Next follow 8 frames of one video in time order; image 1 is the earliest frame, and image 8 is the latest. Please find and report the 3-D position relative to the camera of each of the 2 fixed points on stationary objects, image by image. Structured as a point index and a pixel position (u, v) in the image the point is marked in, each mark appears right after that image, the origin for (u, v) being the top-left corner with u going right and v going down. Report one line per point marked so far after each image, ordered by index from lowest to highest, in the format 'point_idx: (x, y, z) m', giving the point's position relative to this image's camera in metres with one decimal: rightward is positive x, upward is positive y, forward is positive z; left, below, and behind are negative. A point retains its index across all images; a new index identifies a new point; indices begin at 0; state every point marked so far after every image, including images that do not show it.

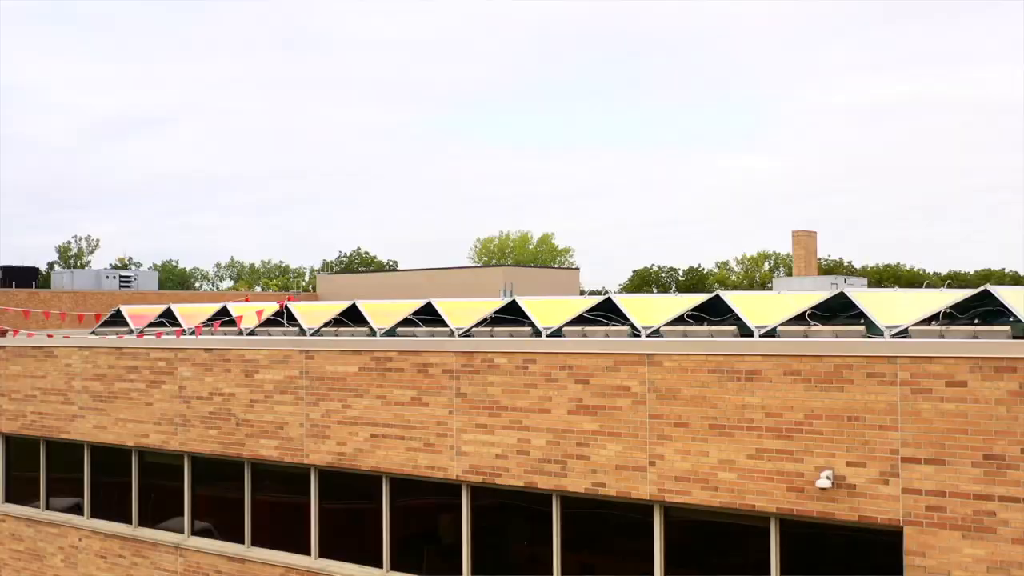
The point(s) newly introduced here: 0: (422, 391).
0: (-1.0, -1.1, +12.9) m
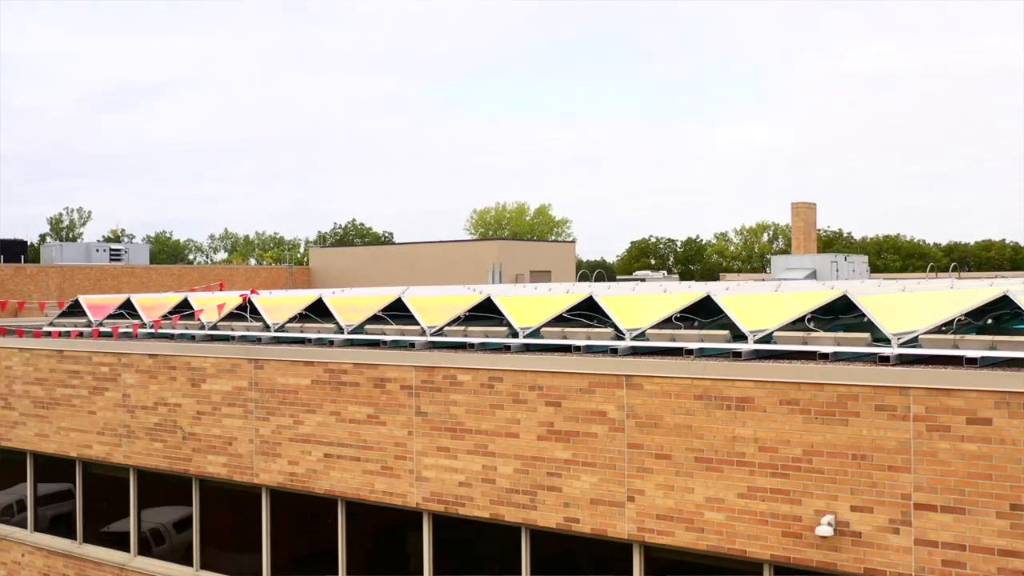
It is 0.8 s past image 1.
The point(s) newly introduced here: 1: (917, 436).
0: (-1.3, -1.2, +11.7) m
1: (+2.9, -1.1, +8.3) m
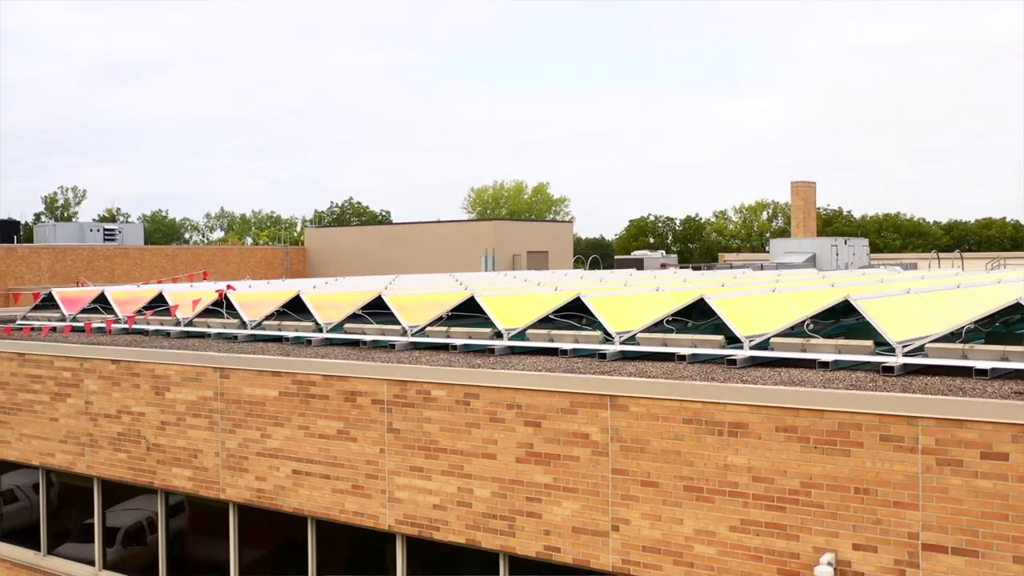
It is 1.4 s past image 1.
0: (-1.5, -1.3, +10.9) m
1: (+2.7, -1.2, +7.6) m
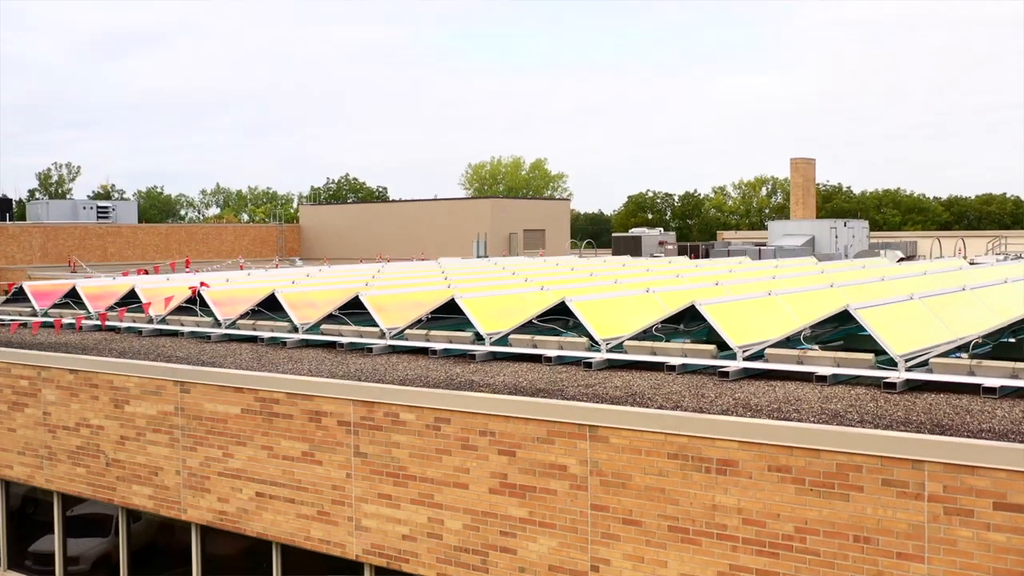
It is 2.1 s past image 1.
0: (-1.7, -1.4, +10.2) m
1: (+2.5, -1.4, +6.9) m
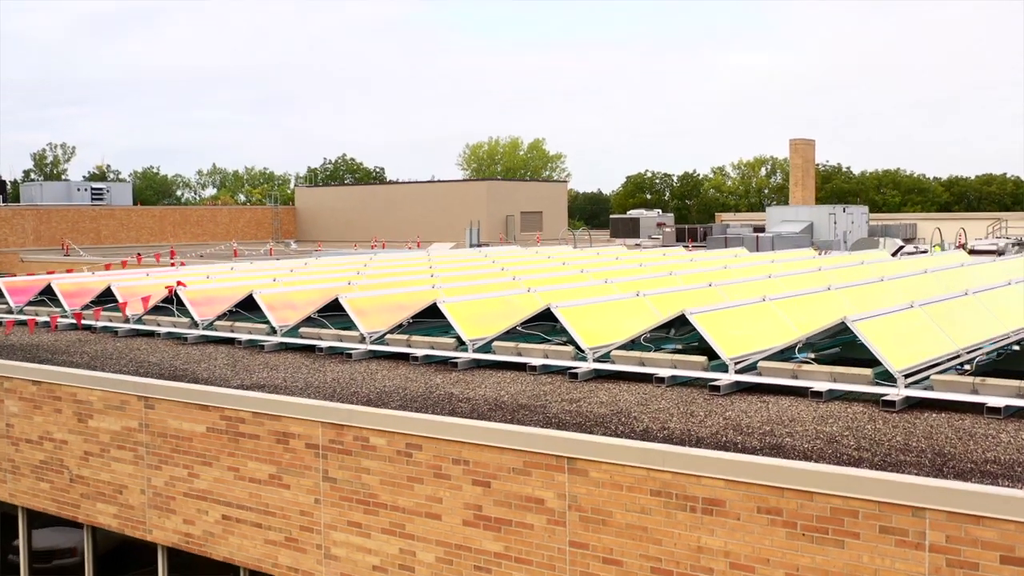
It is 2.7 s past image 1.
0: (-1.9, -1.5, +9.7) m
1: (+2.3, -1.5, +6.4) m
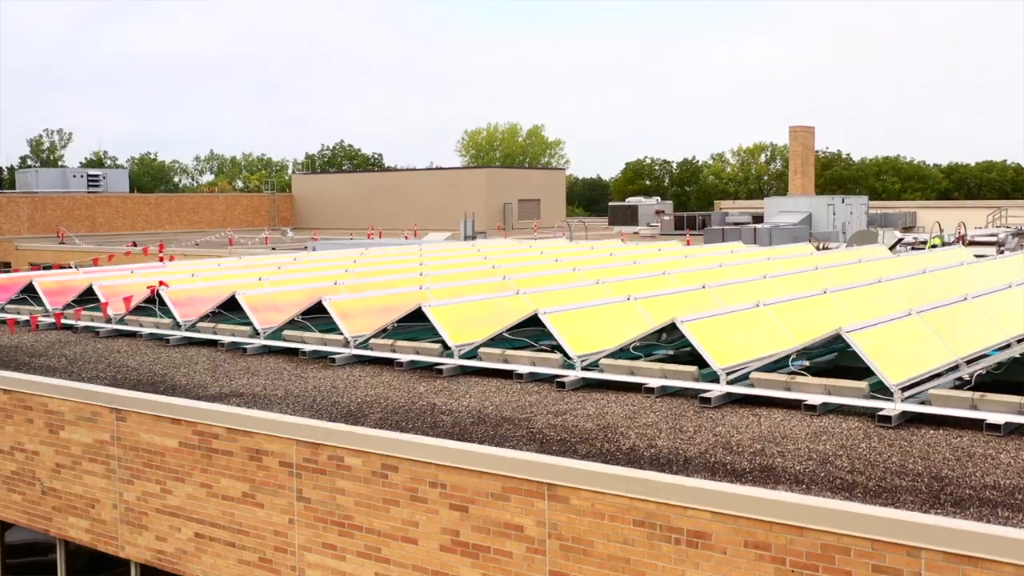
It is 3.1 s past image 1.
0: (-2.1, -1.6, +9.4) m
1: (+2.1, -1.7, +6.0) m
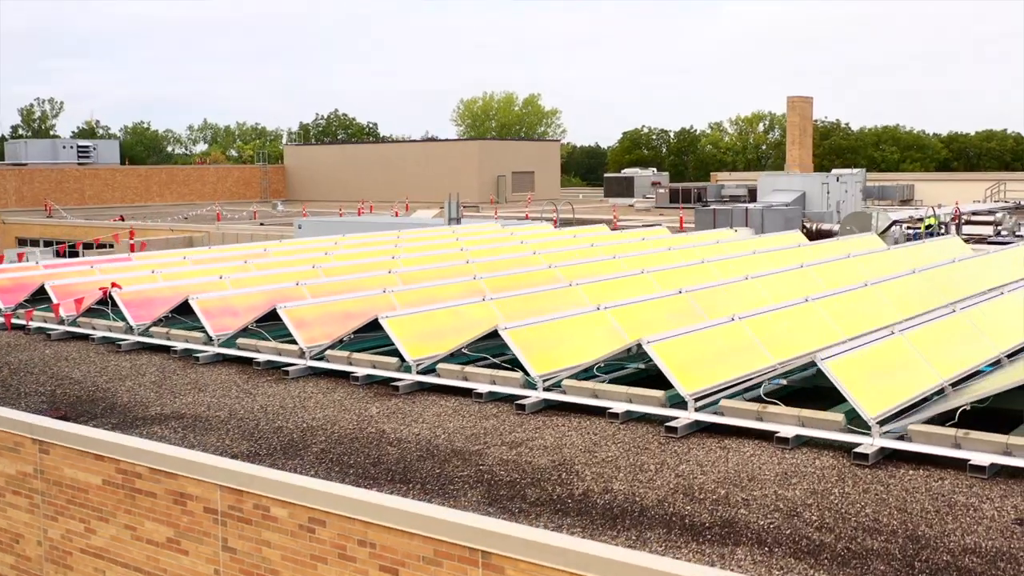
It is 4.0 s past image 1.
0: (-2.5, -1.8, +8.7) m
1: (+1.7, -2.0, +5.3) m
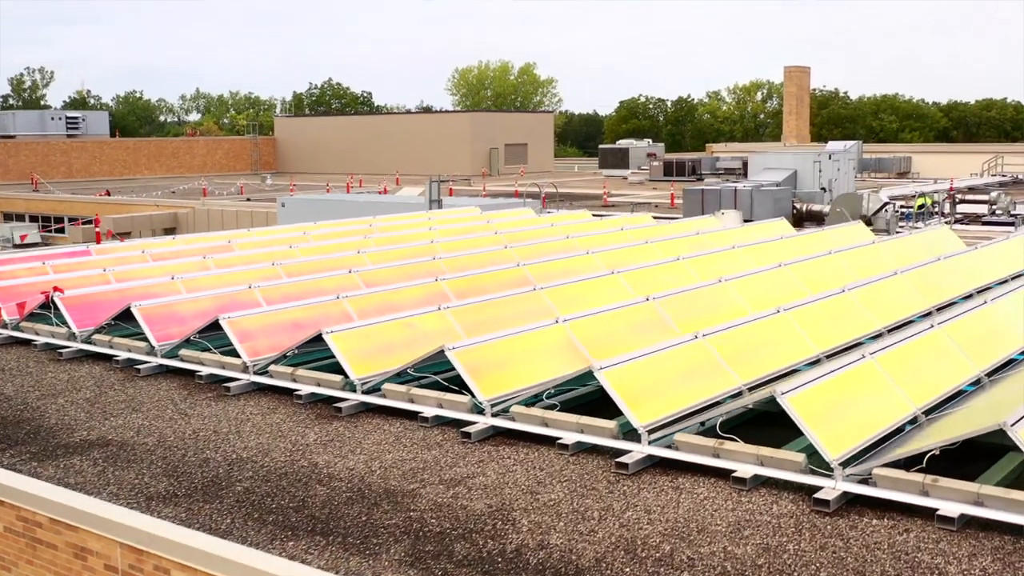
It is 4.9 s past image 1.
0: (-2.9, -2.1, +8.0) m
1: (+1.3, -2.3, +4.7) m
